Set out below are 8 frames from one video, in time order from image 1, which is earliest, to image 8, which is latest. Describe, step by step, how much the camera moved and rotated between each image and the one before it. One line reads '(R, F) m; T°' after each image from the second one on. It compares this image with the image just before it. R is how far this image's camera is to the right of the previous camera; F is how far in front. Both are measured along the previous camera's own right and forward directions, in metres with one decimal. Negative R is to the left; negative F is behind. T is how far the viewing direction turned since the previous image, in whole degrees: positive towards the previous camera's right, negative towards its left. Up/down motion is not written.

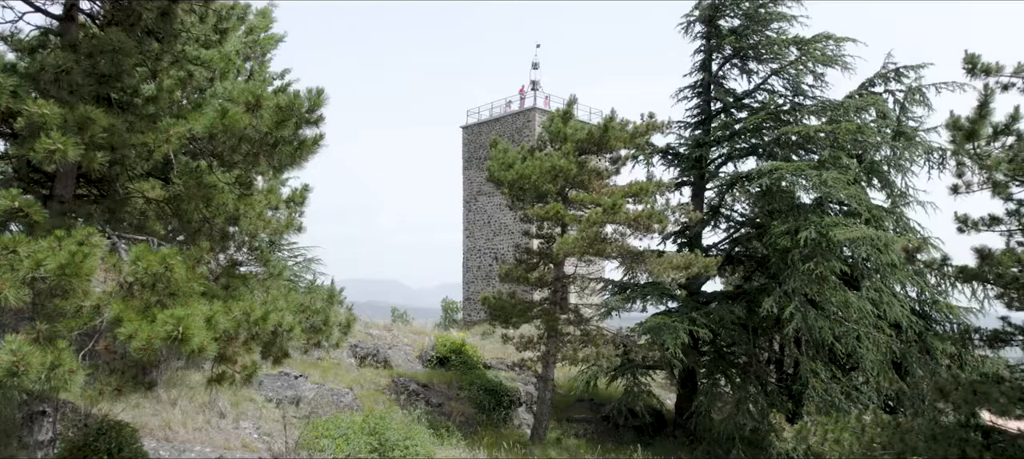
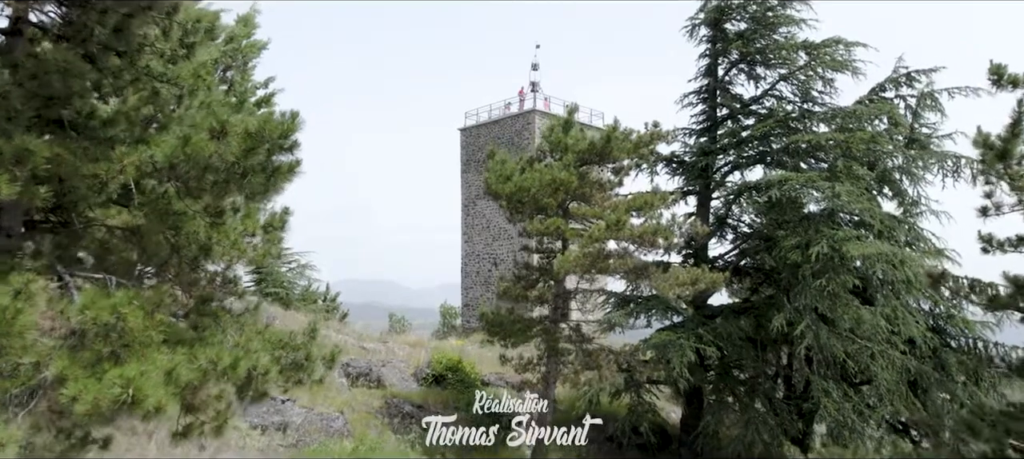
(0.0, +0.4) m; 0°
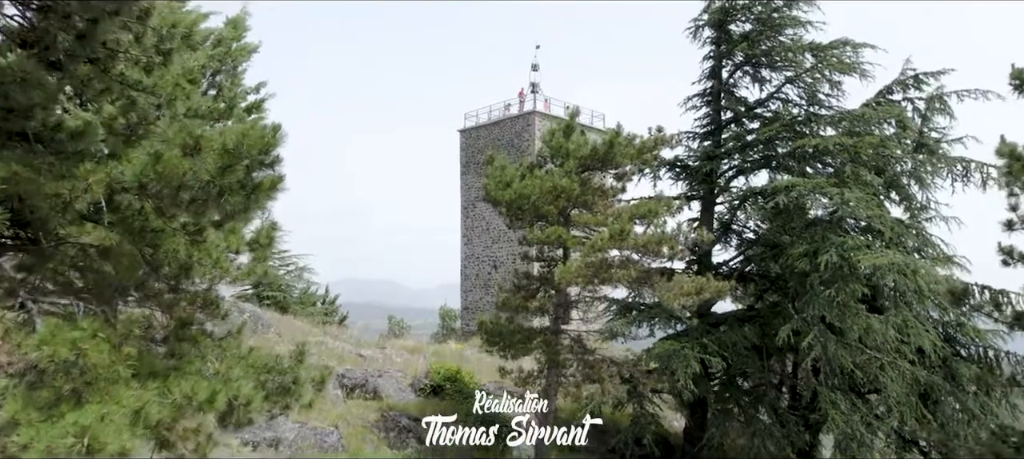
(0.0, +0.3) m; 0°
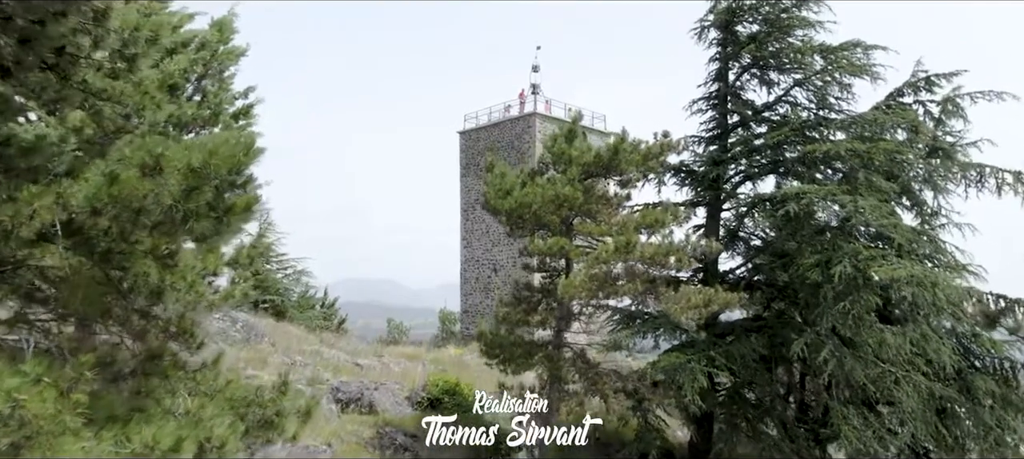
(0.0, +0.4) m; 0°
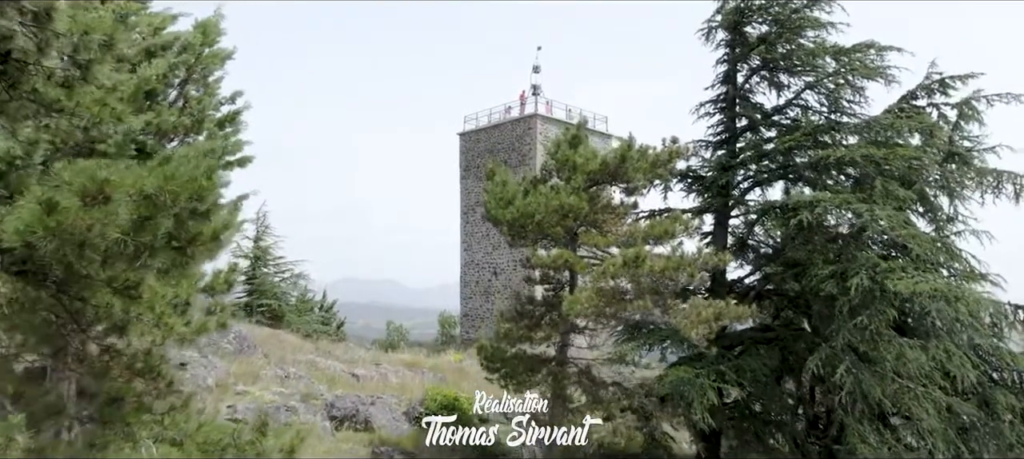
(0.0, +0.4) m; 0°
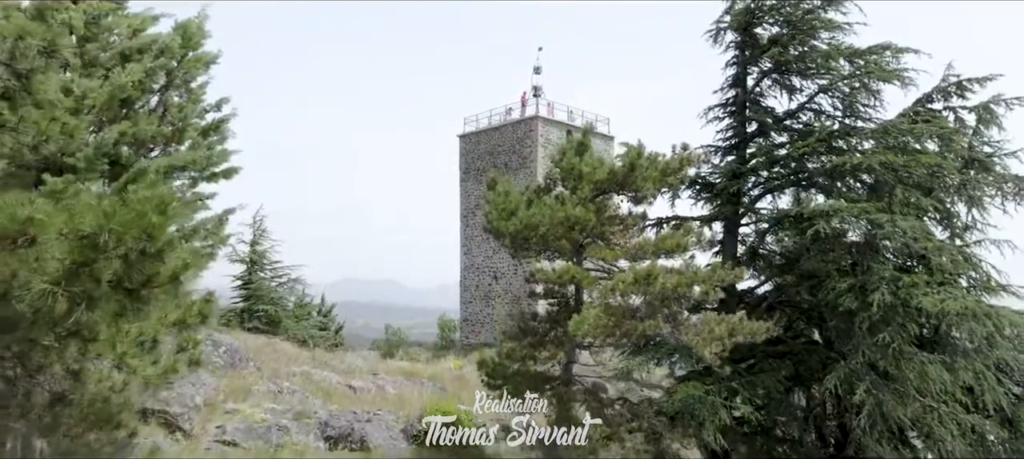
(0.0, +0.4) m; 0°
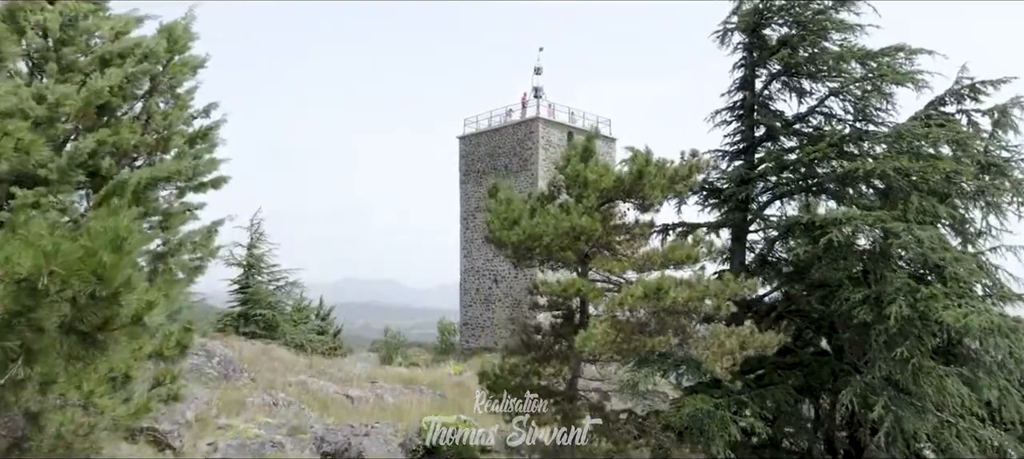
(0.0, +0.3) m; 0°
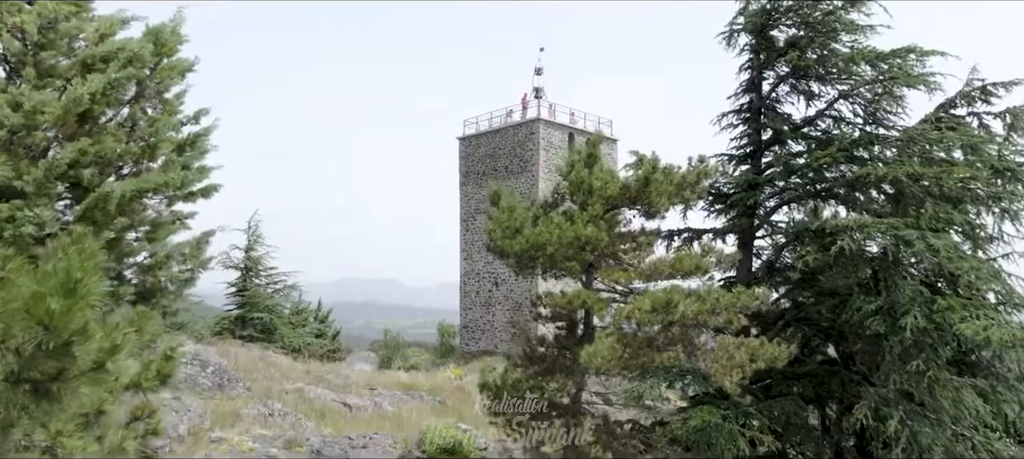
(0.0, +0.3) m; 0°
